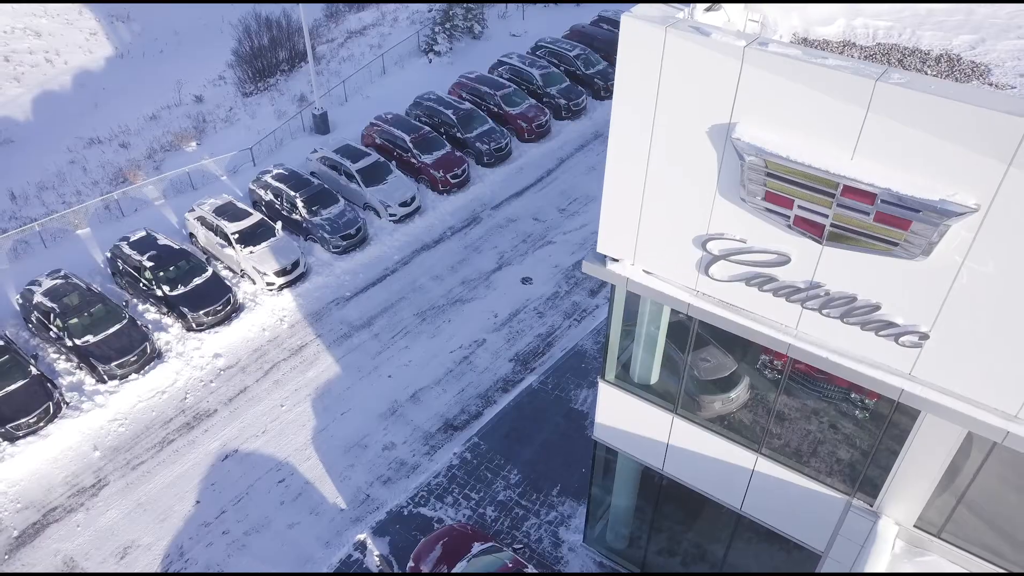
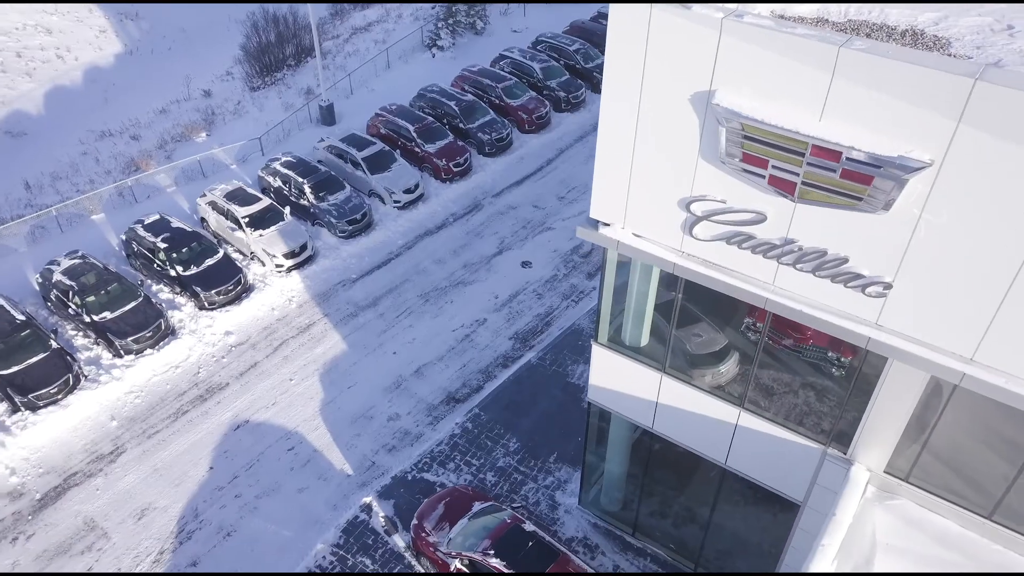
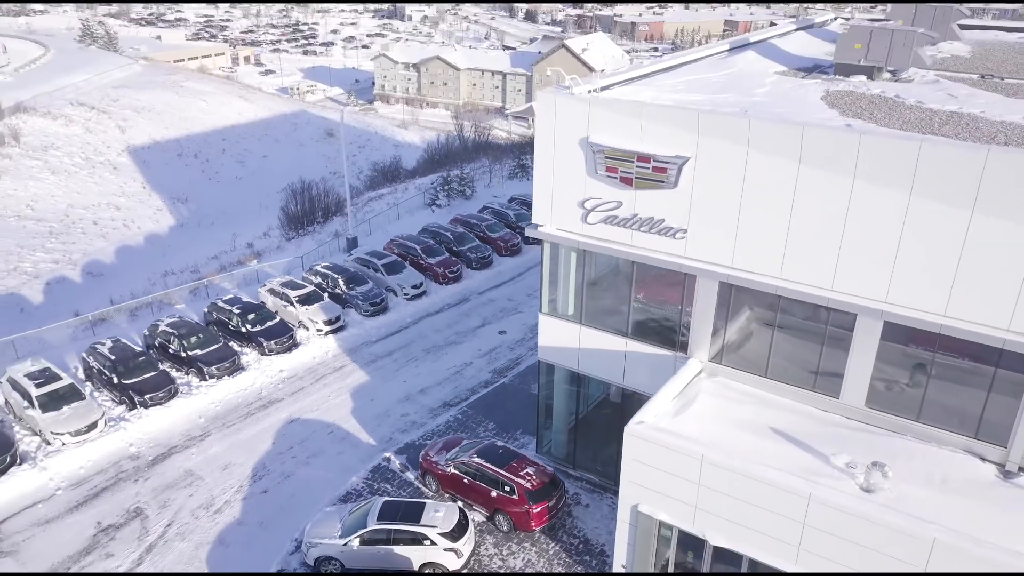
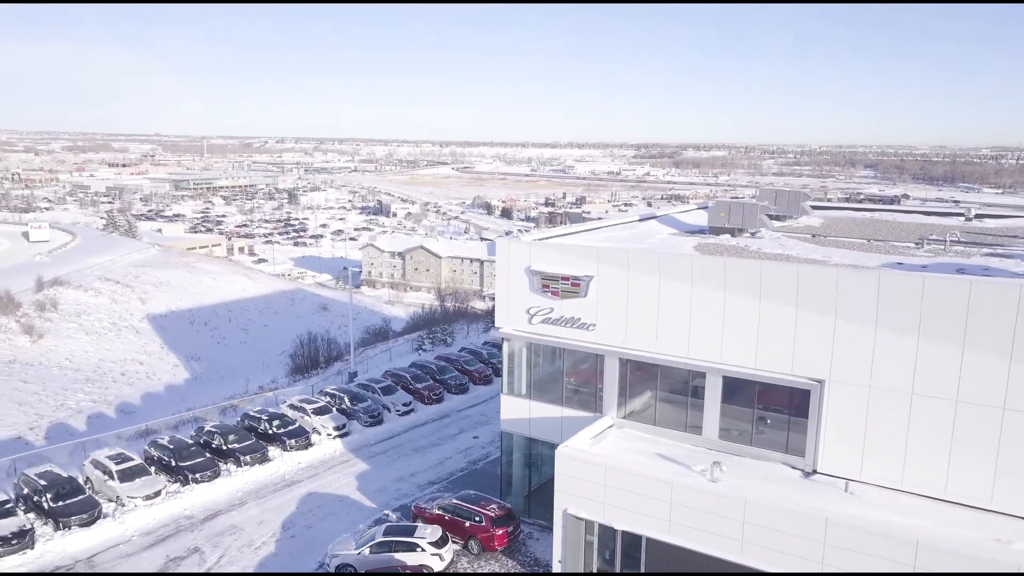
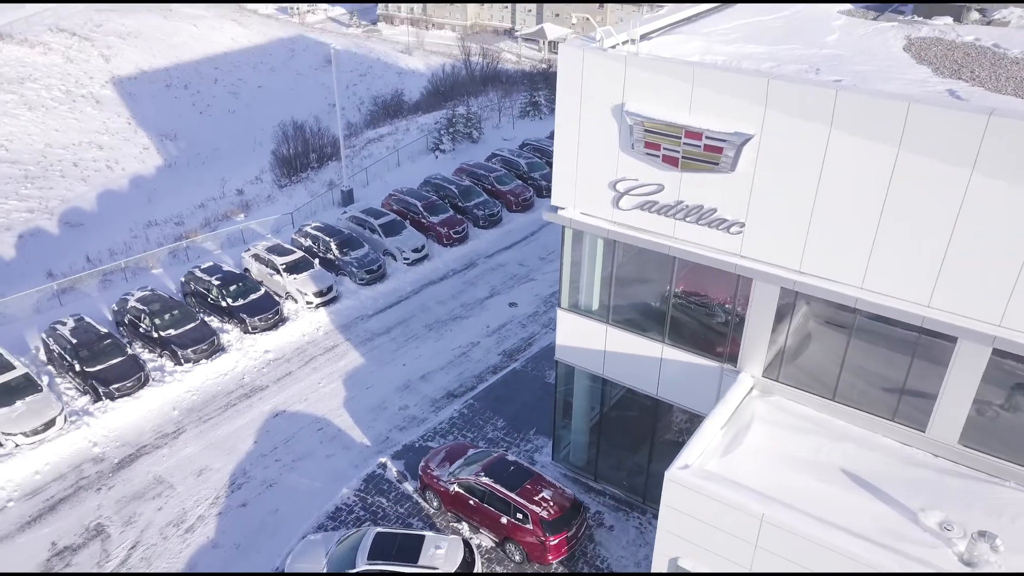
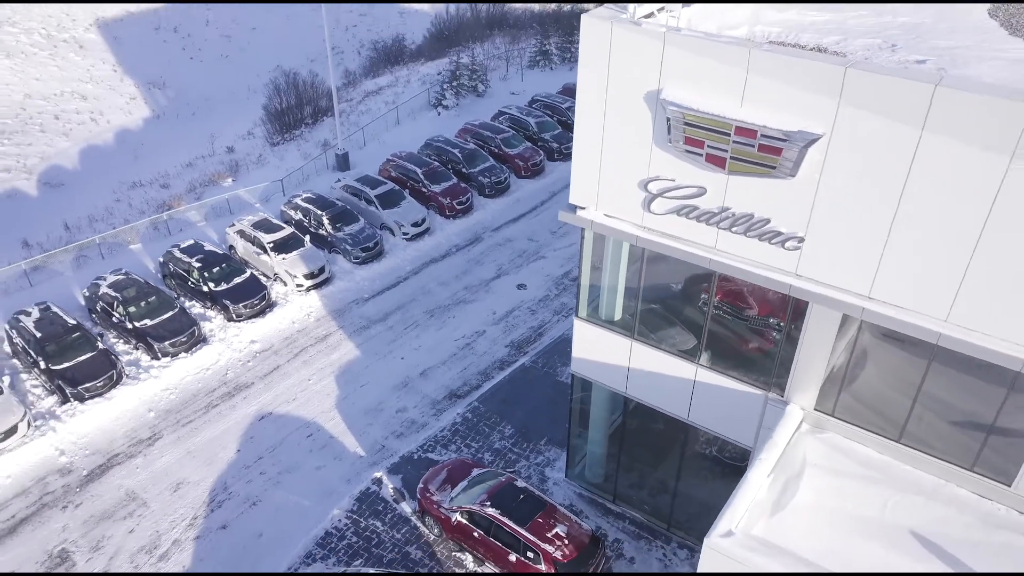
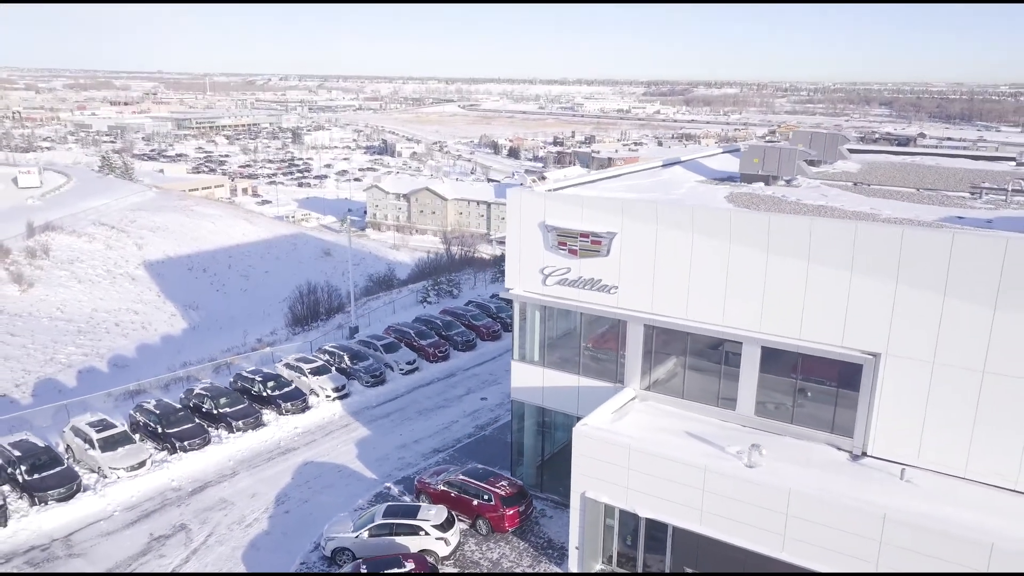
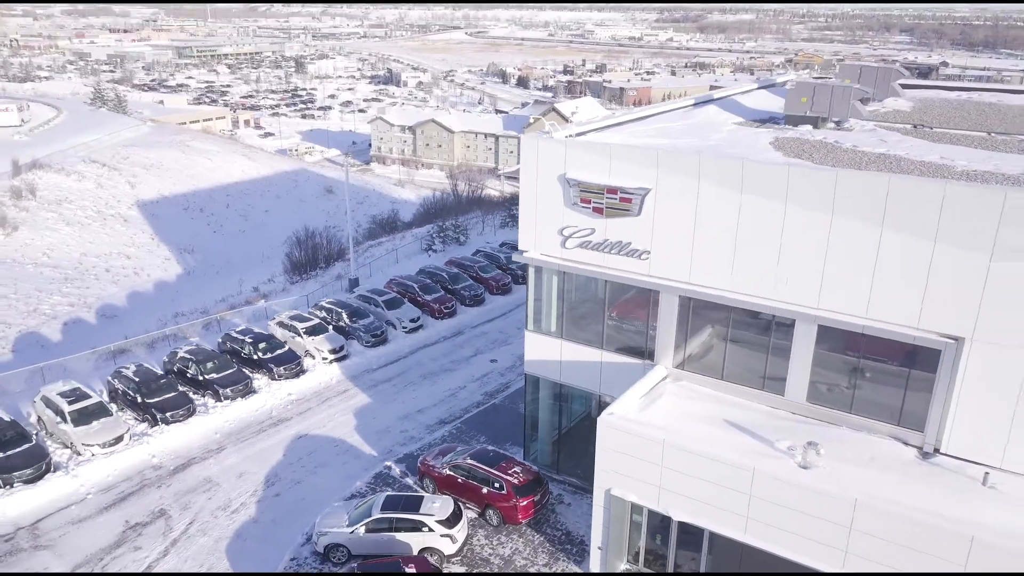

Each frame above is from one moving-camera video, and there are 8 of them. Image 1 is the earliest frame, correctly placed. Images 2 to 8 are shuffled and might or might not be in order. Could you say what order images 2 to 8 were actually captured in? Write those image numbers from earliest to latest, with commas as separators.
2, 6, 5, 3, 8, 7, 4
